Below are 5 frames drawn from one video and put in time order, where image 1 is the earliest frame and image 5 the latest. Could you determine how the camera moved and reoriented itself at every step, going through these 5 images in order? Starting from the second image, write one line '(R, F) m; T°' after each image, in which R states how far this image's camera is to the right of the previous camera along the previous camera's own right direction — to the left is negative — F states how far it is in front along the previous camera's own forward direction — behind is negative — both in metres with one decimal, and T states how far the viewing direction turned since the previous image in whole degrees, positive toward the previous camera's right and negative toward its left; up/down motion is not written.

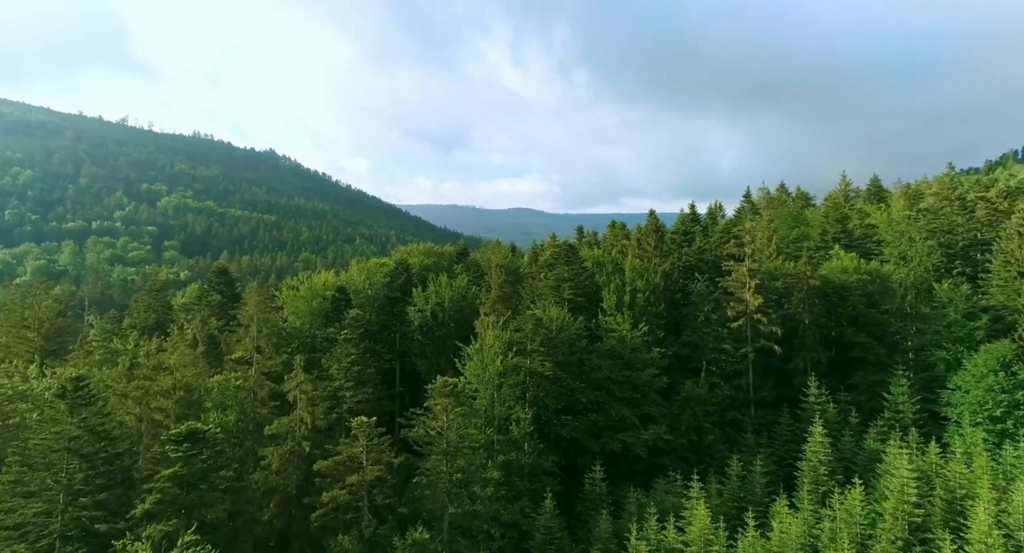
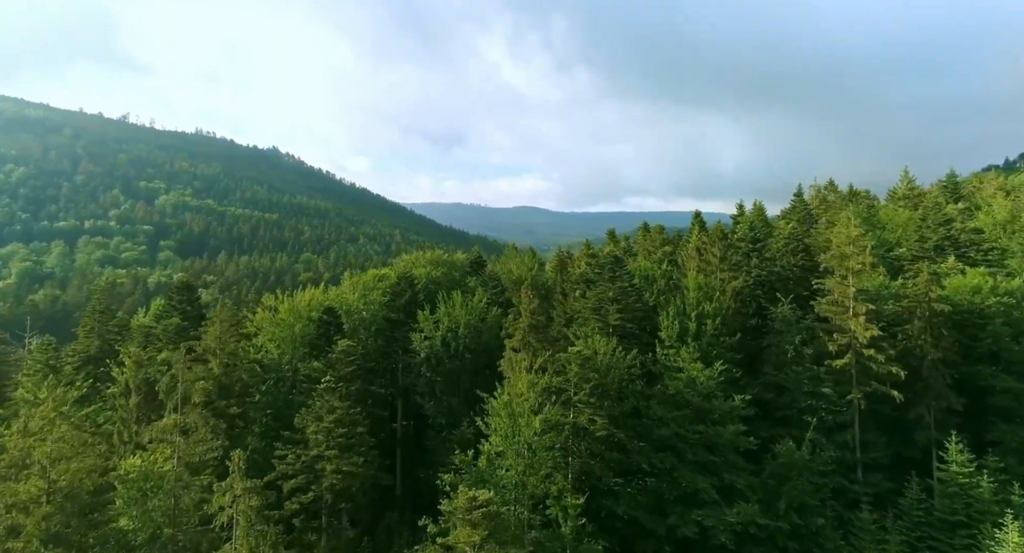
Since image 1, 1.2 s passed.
(-2.0, +10.8) m; 0°
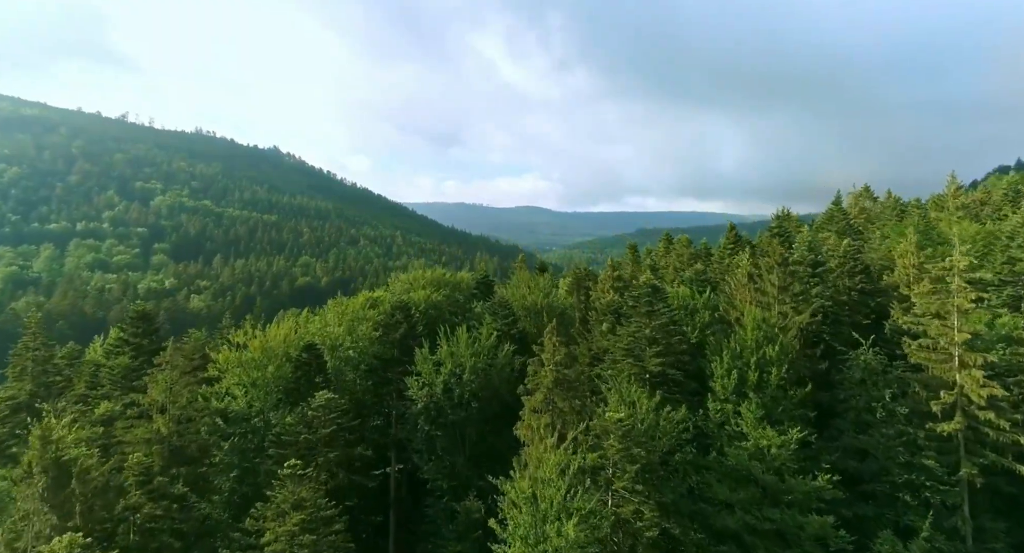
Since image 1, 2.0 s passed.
(-0.9, +7.4) m; 0°
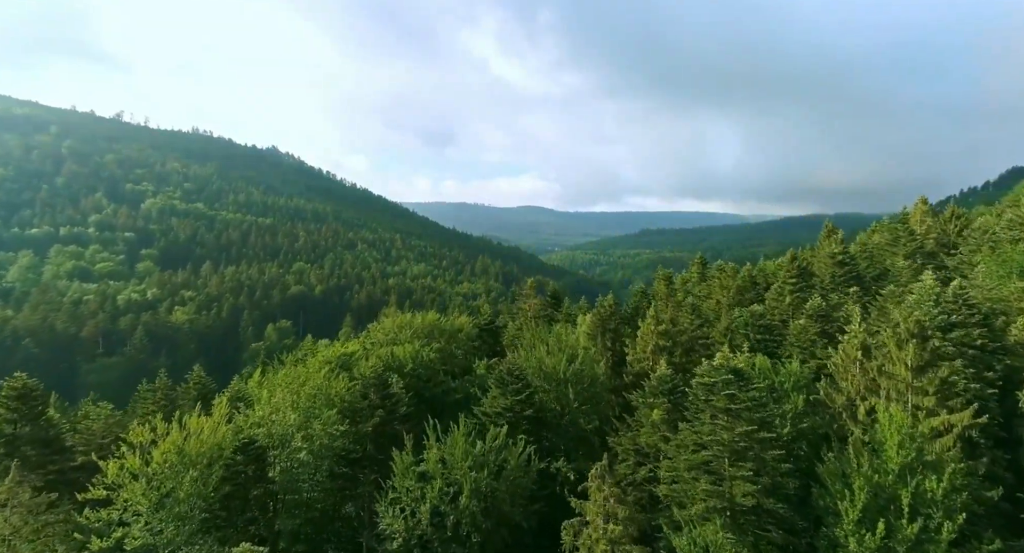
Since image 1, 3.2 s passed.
(-0.8, +11.0) m; 0°
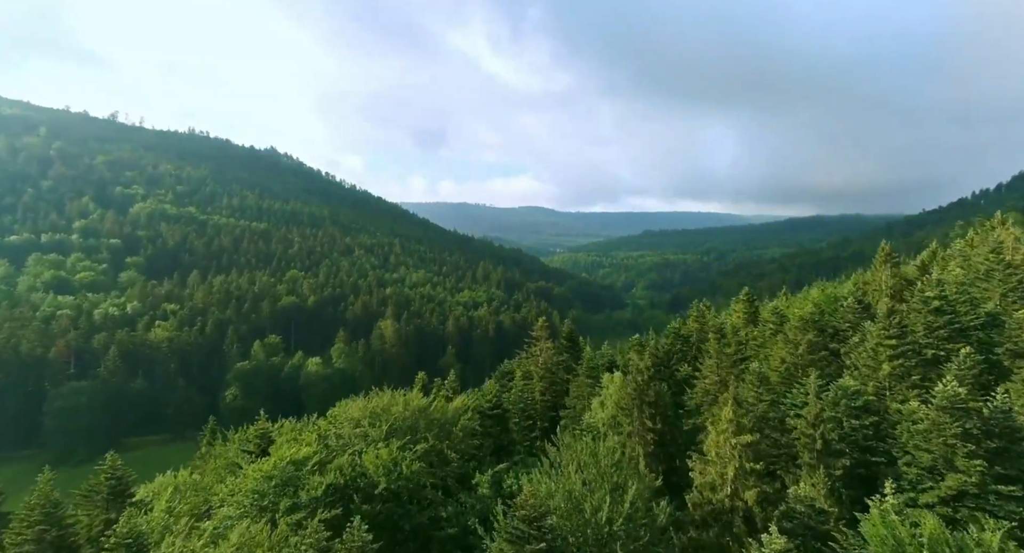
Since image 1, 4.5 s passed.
(-0.7, +11.1) m; 0°
